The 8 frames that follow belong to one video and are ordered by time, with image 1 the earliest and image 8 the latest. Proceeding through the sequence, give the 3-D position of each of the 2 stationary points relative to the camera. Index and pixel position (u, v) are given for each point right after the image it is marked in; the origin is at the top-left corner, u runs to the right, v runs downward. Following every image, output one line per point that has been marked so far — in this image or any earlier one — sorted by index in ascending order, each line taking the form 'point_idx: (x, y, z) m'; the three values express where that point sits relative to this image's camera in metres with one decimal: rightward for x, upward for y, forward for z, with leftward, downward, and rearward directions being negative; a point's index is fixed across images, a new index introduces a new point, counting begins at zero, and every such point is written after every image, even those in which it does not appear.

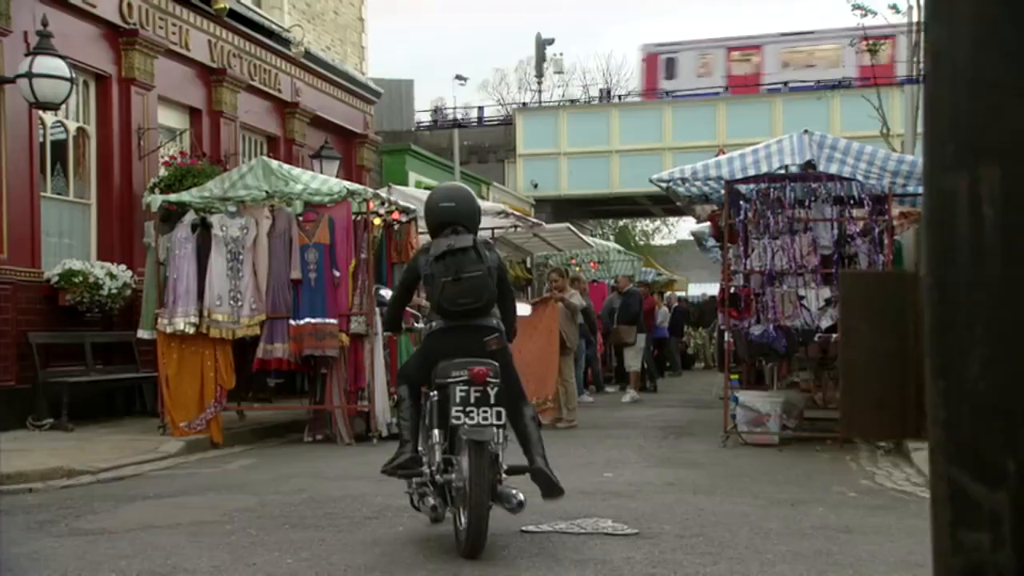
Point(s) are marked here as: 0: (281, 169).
0: (-1.8, +0.9, +7.8) m
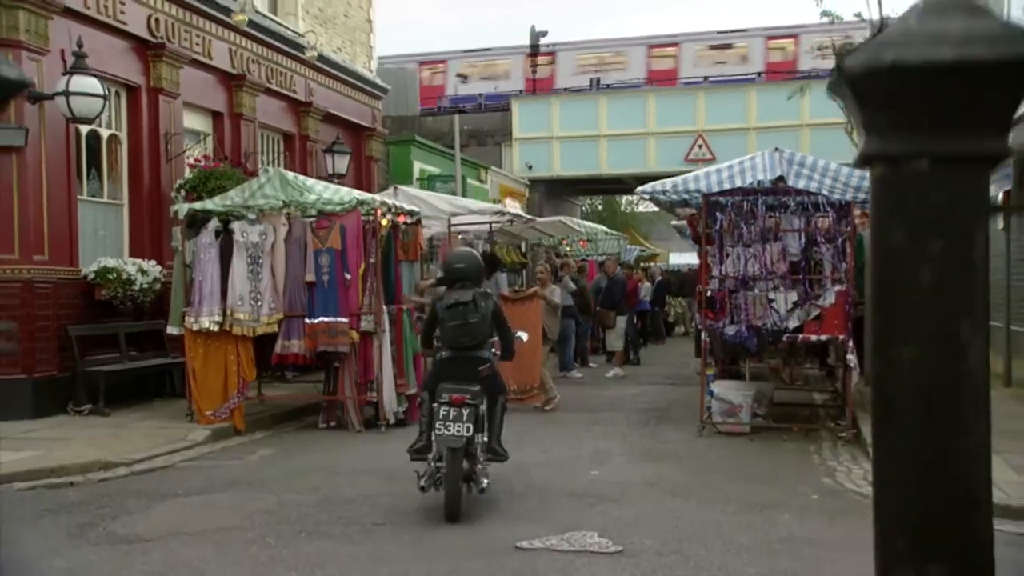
0: (-1.8, +0.9, +8.5) m
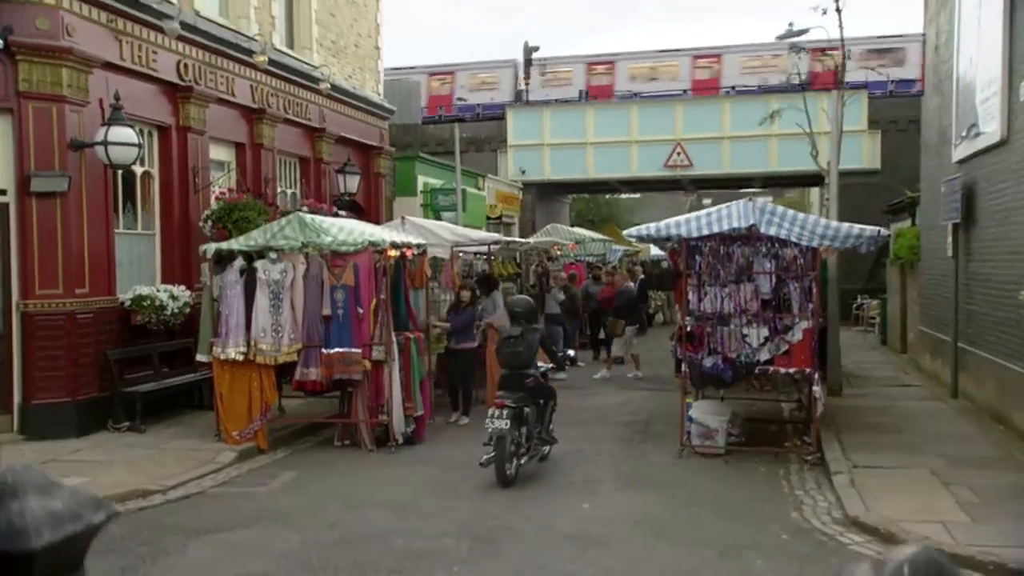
0: (-1.8, +0.6, +9.4) m
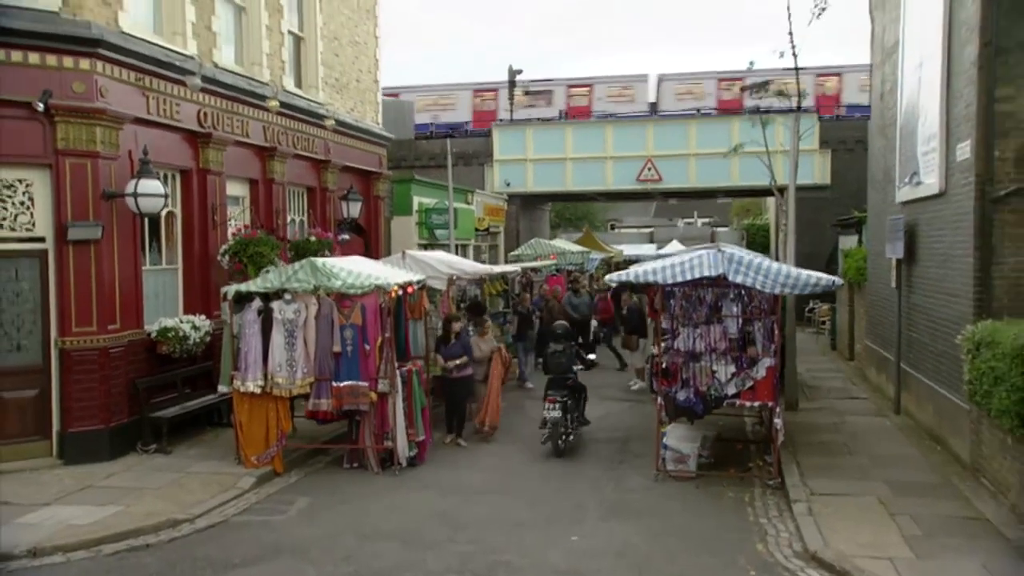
0: (-1.9, +0.2, +10.3) m
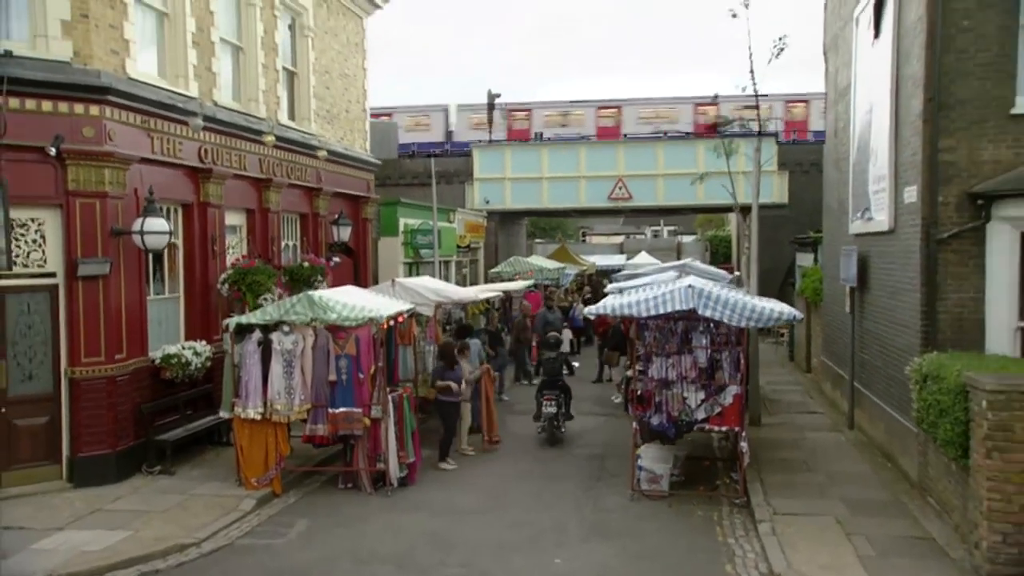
0: (-2.1, -0.1, +11.0) m
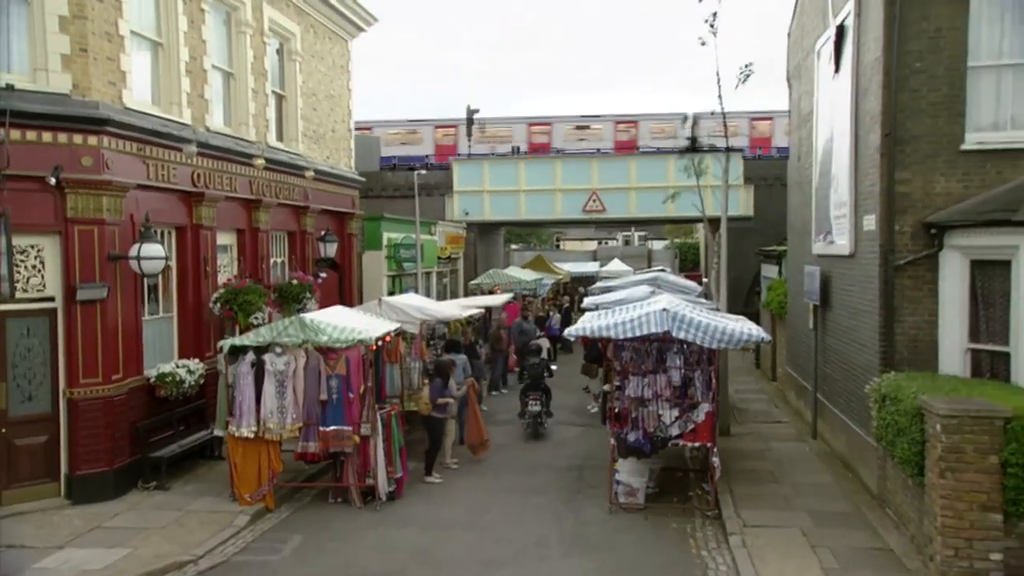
0: (-2.2, -0.4, +11.4) m
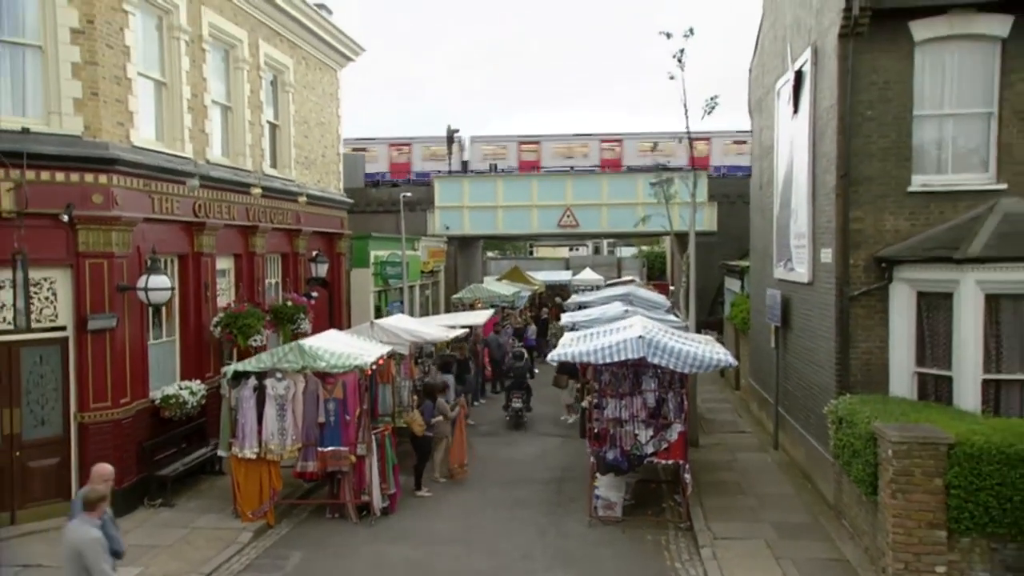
0: (-2.4, -0.7, +12.2) m
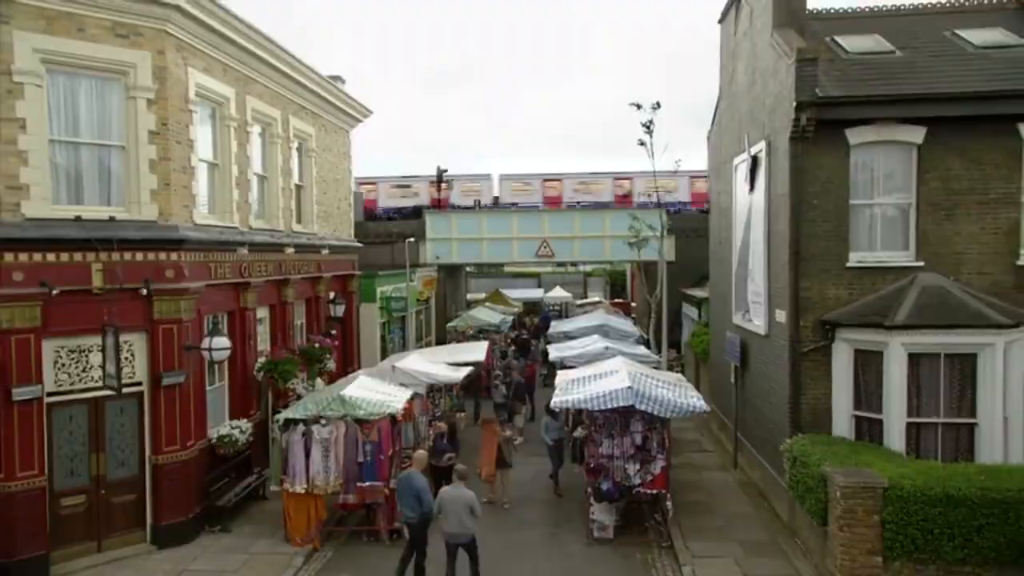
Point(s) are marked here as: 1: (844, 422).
0: (-2.3, -1.5, +14.3) m
1: (+4.8, -1.9, +14.5) m
